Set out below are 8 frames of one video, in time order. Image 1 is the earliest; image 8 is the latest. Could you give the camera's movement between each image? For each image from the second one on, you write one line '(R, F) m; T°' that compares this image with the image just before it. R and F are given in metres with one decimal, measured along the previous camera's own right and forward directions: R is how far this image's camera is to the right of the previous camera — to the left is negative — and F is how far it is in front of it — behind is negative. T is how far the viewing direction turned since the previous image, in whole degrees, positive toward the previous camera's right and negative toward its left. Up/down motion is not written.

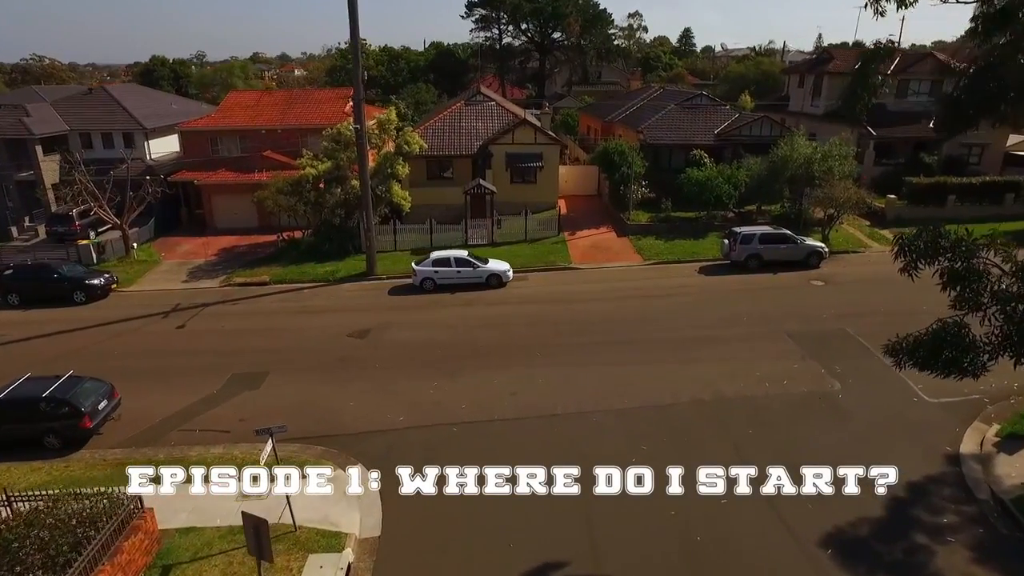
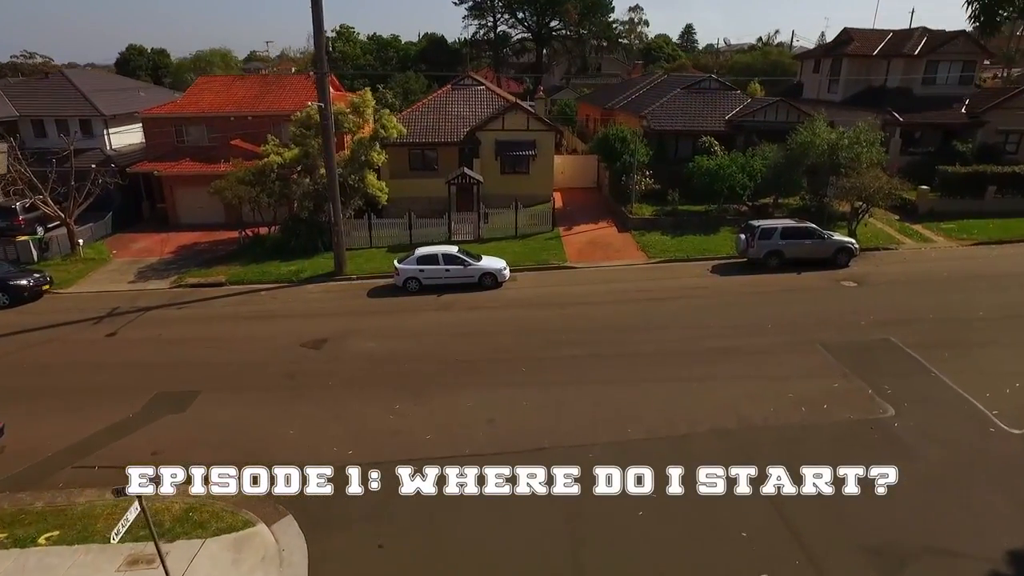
(+0.5, +2.9) m; 0°
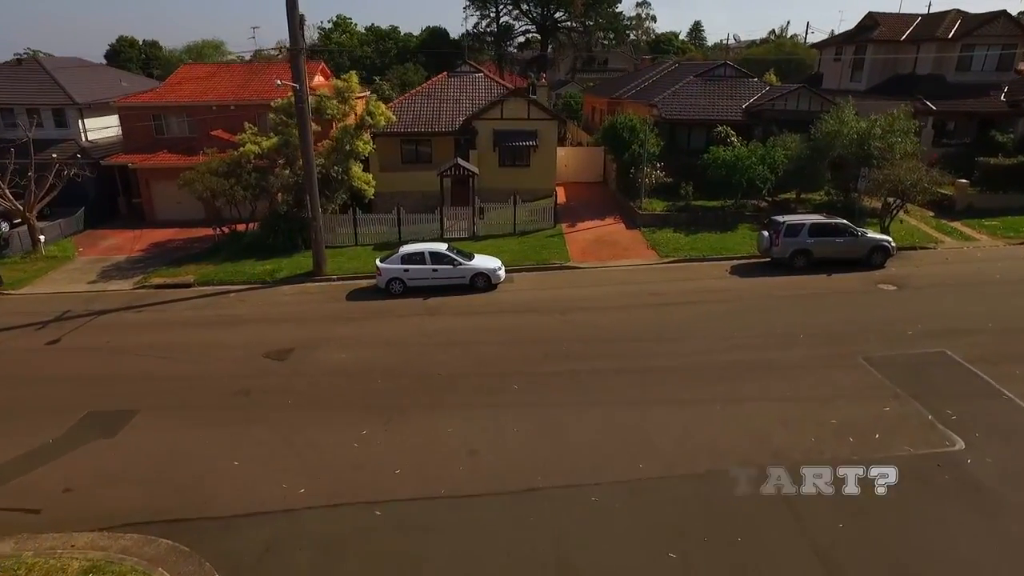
(+0.3, +2.2) m; -1°
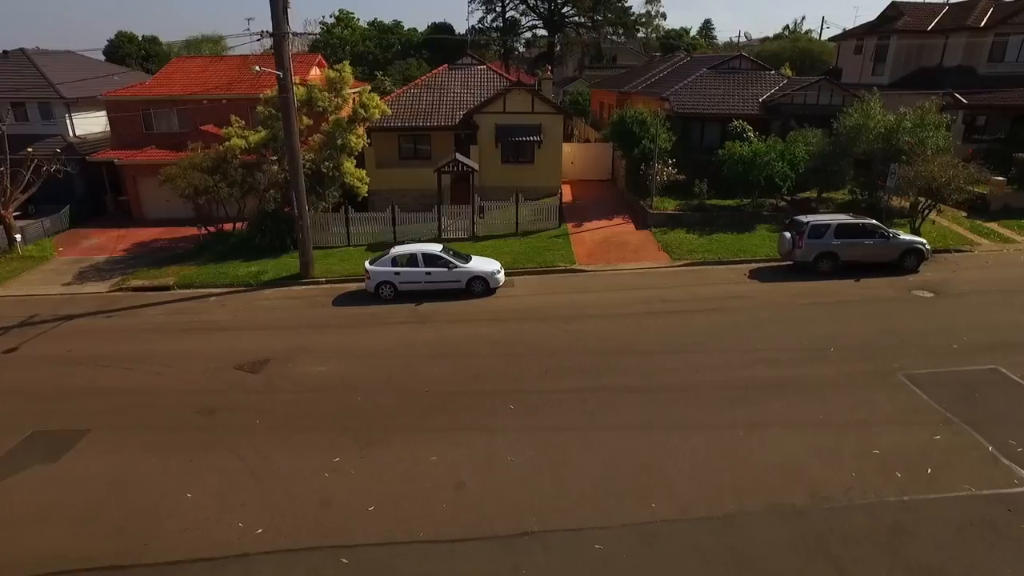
(+0.2, +1.4) m; -1°
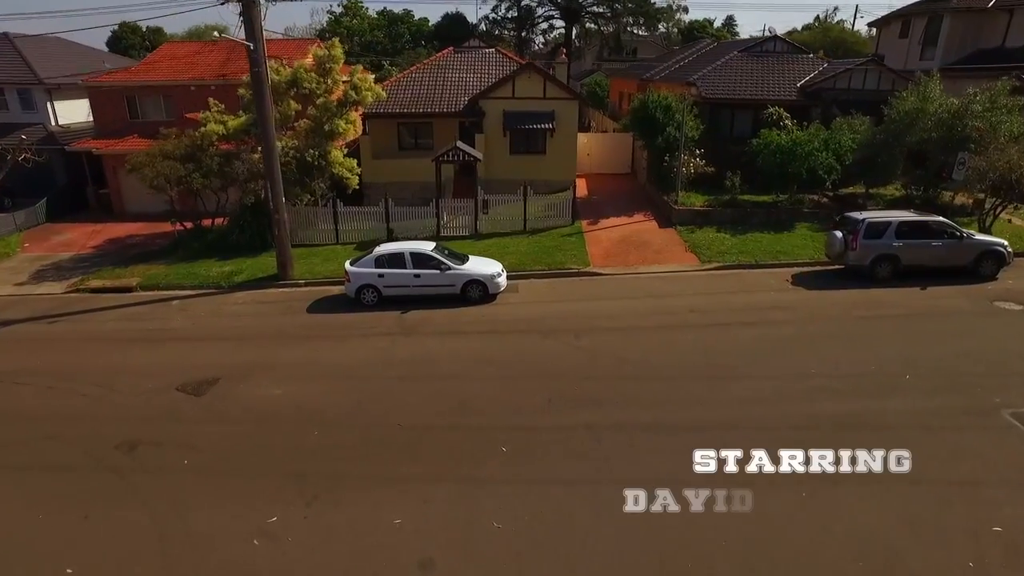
(+0.3, +2.4) m; -2°
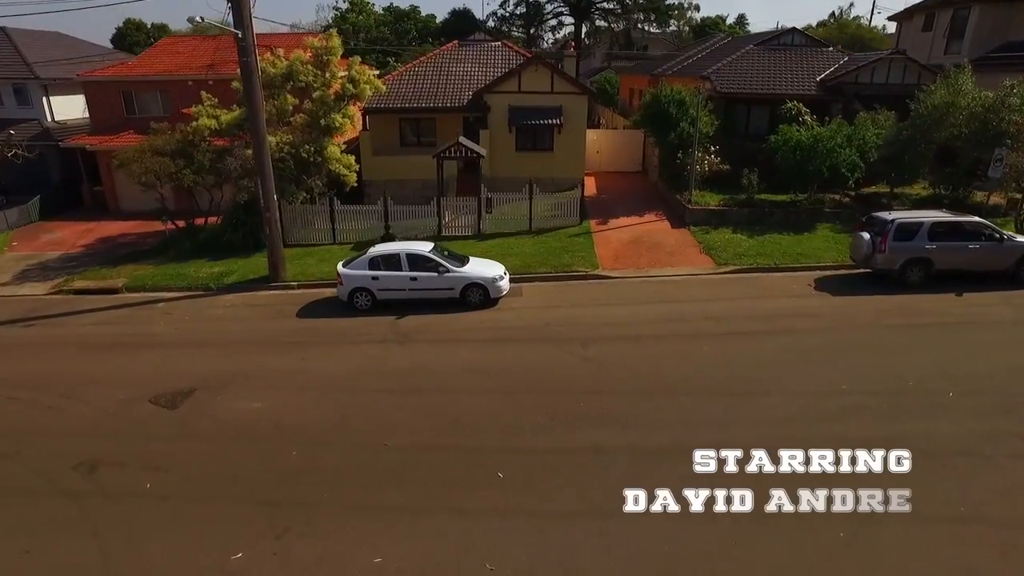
(+0.1, +0.9) m; -1°
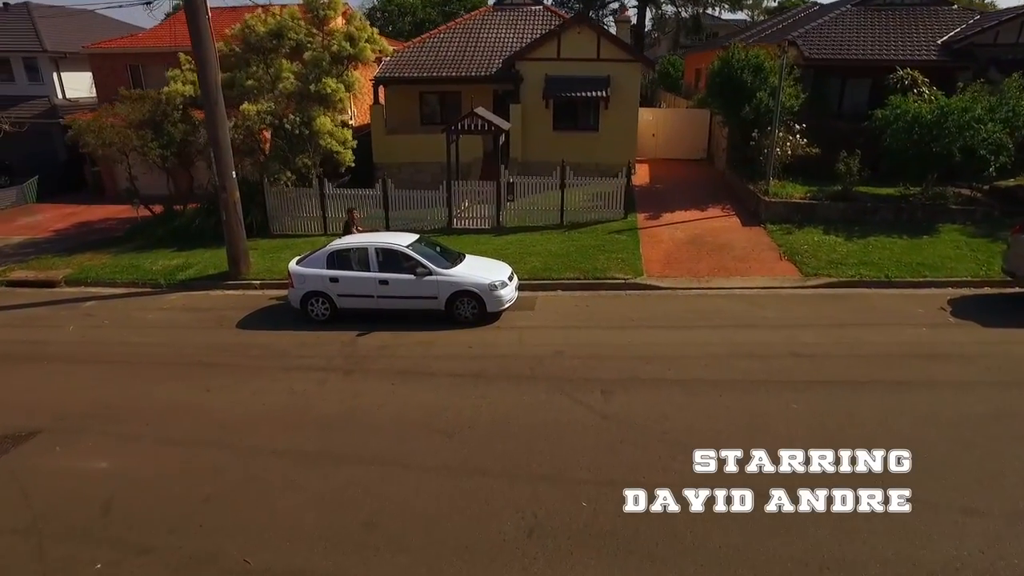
(+0.9, +3.8) m; -5°
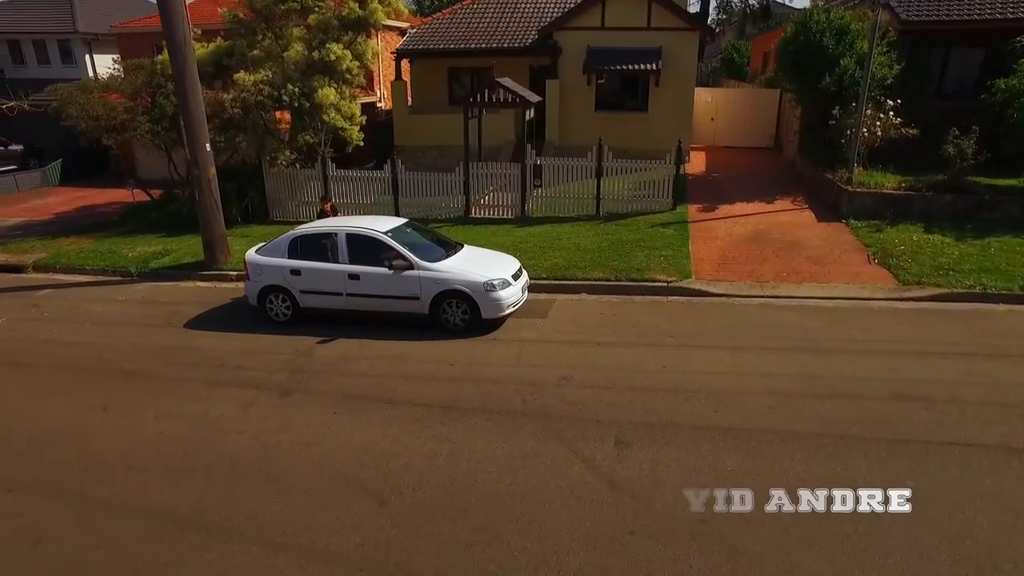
(+0.7, +2.3) m; -5°
